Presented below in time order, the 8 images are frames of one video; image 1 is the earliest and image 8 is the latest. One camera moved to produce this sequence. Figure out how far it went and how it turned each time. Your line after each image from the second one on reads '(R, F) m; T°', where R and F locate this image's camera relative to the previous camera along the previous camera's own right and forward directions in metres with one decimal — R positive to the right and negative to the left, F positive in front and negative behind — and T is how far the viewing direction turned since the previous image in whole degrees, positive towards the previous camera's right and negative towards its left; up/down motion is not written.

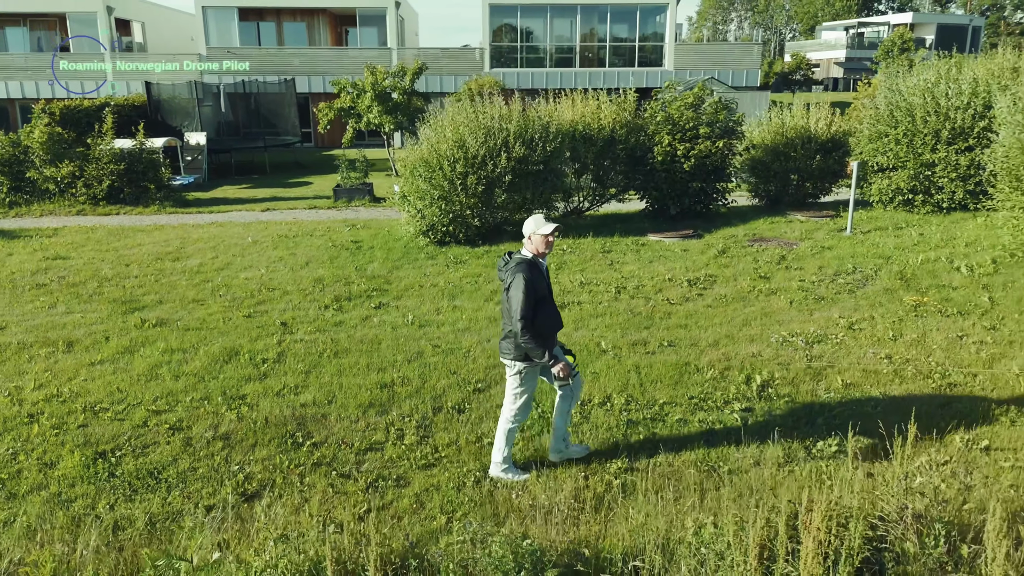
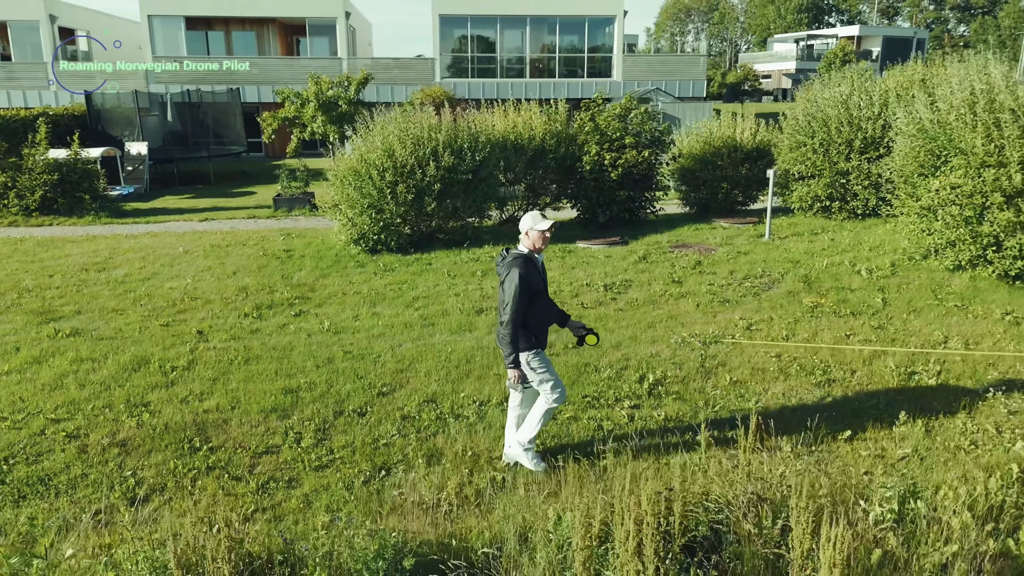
(+0.6, -0.2) m; +3°
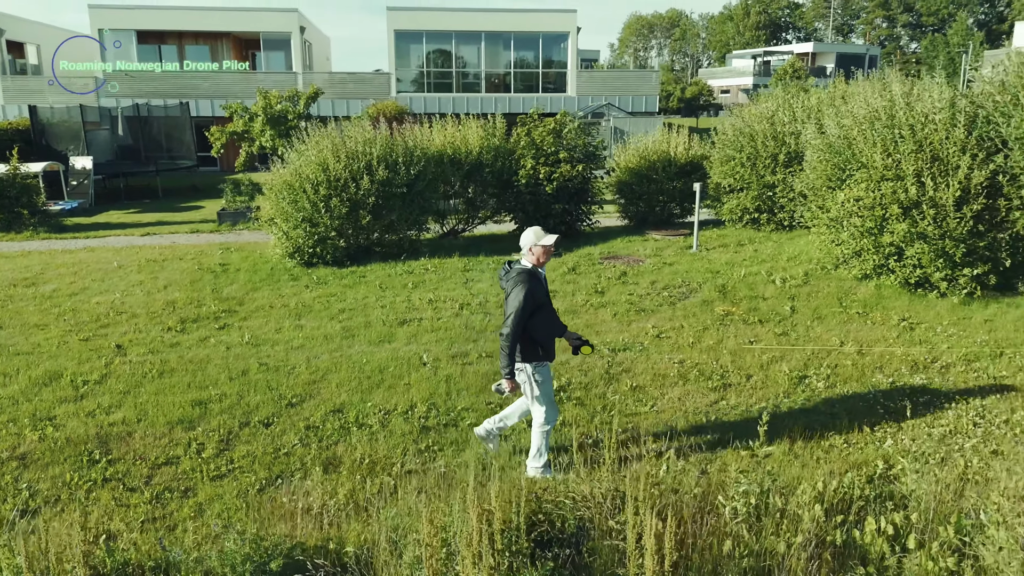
(+0.6, -0.2) m; +2°
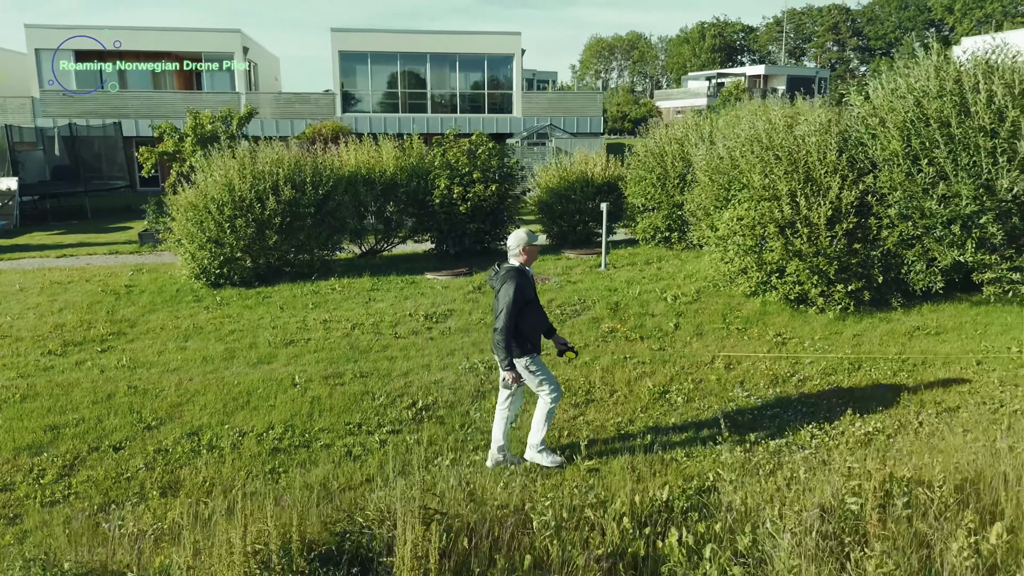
(+1.0, -0.1) m; +3°
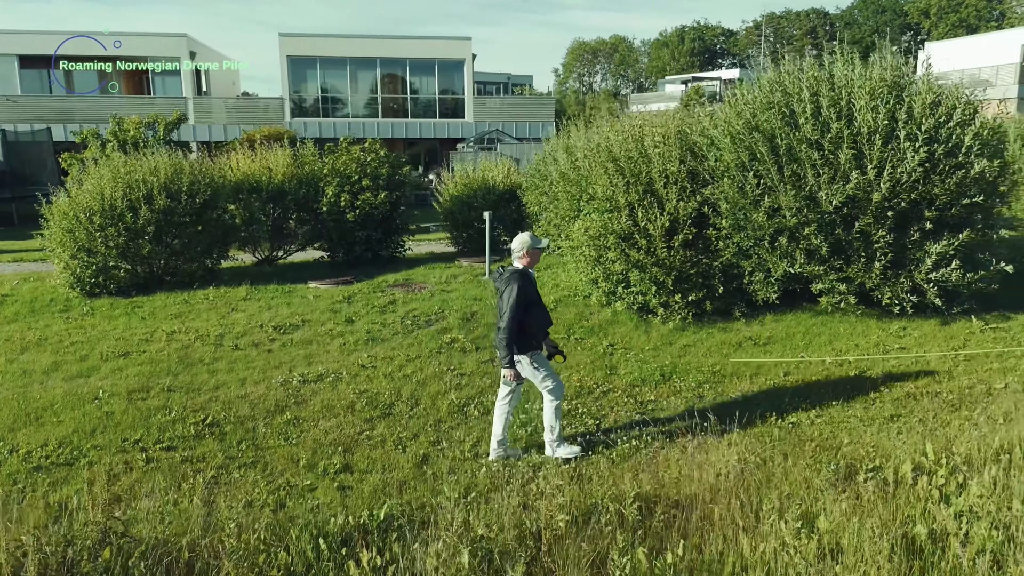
(+1.8, 0.0) m; +1°
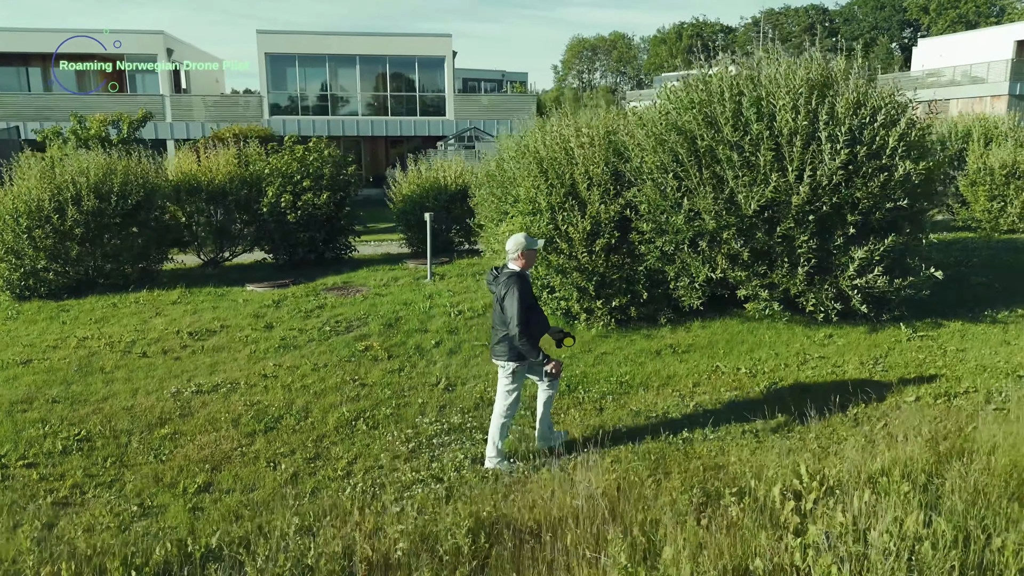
(+1.0, +0.3) m; 0°
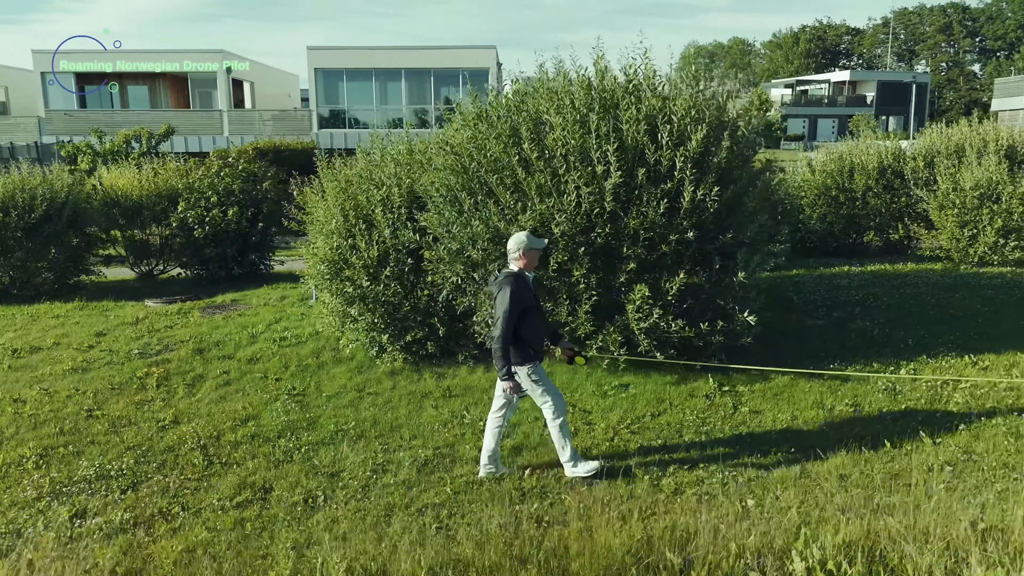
(+3.7, +1.1) m; -9°
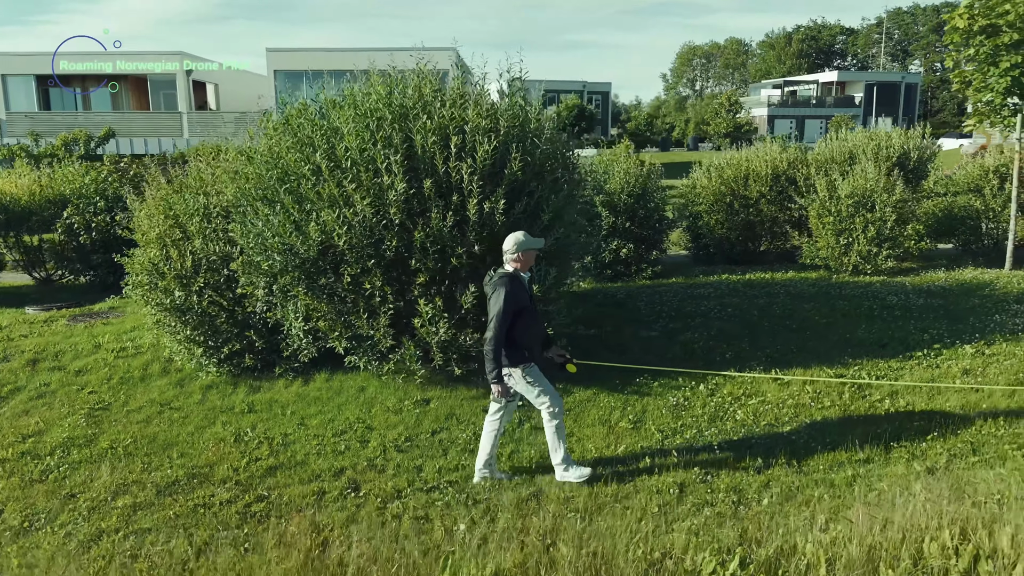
(+2.0, +0.1) m; 0°
